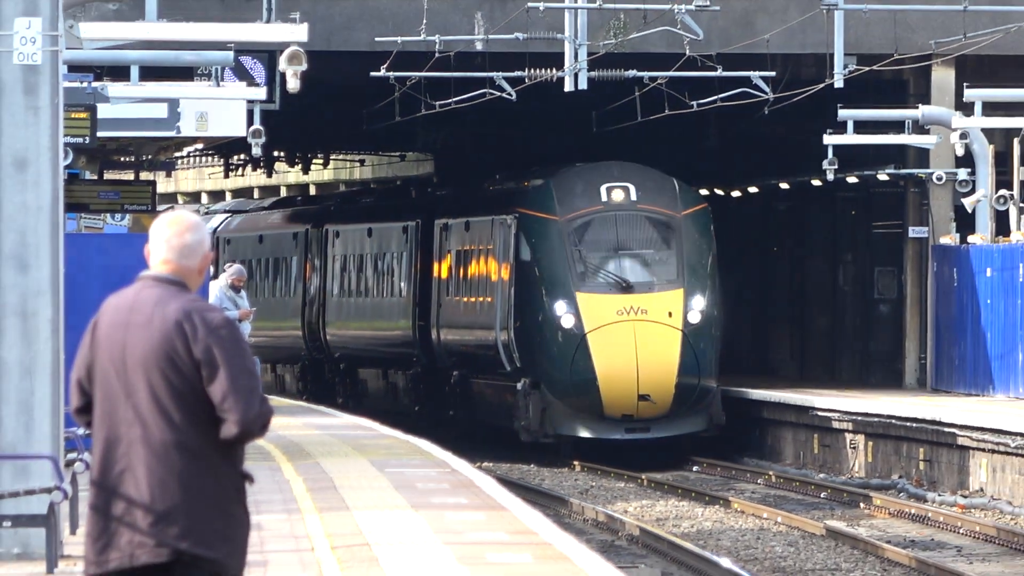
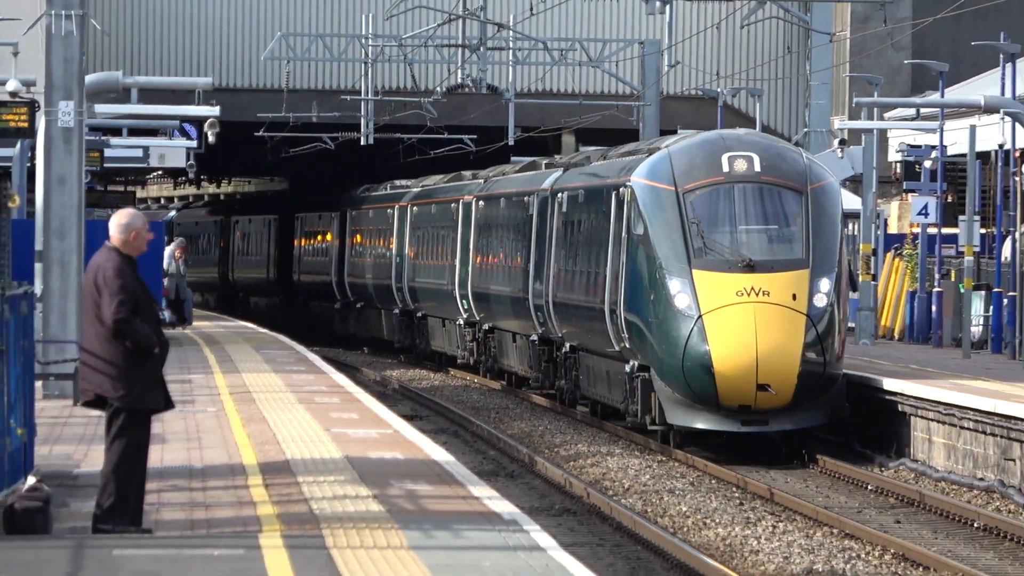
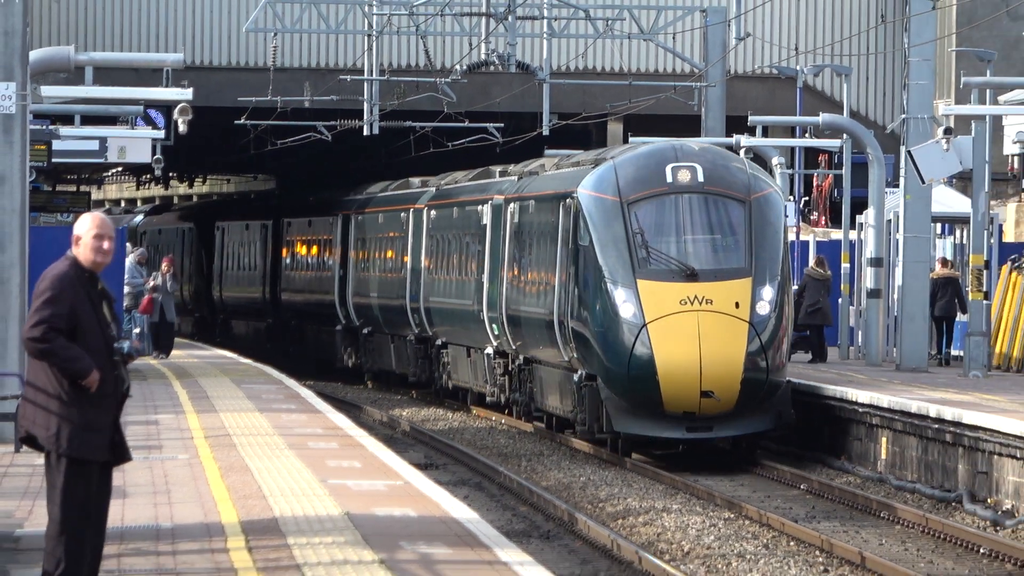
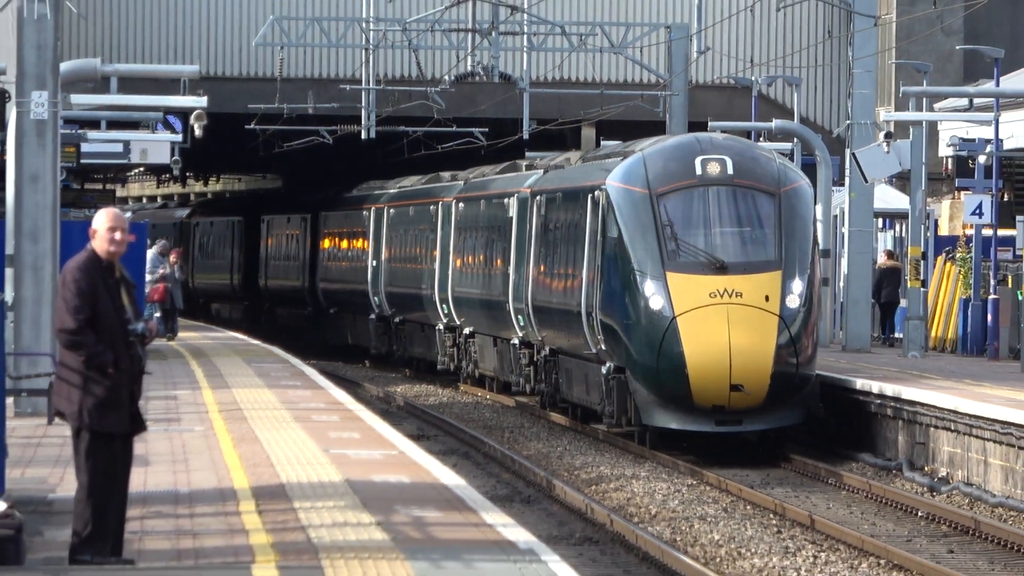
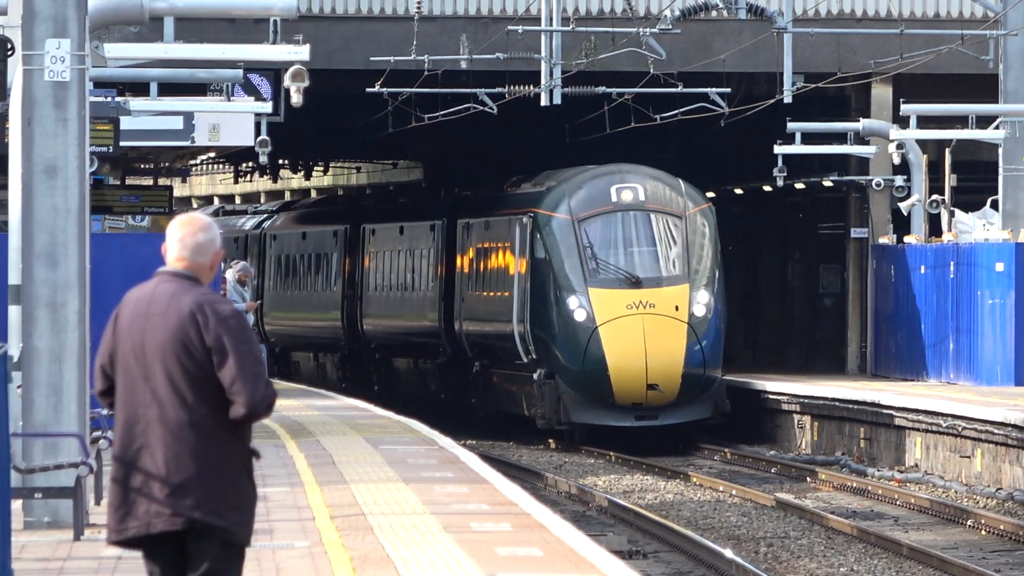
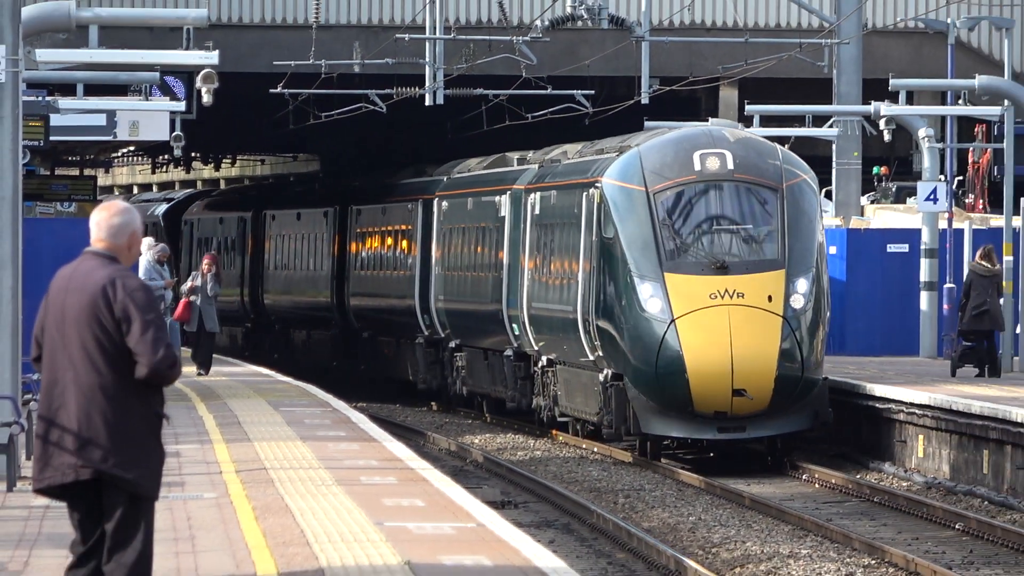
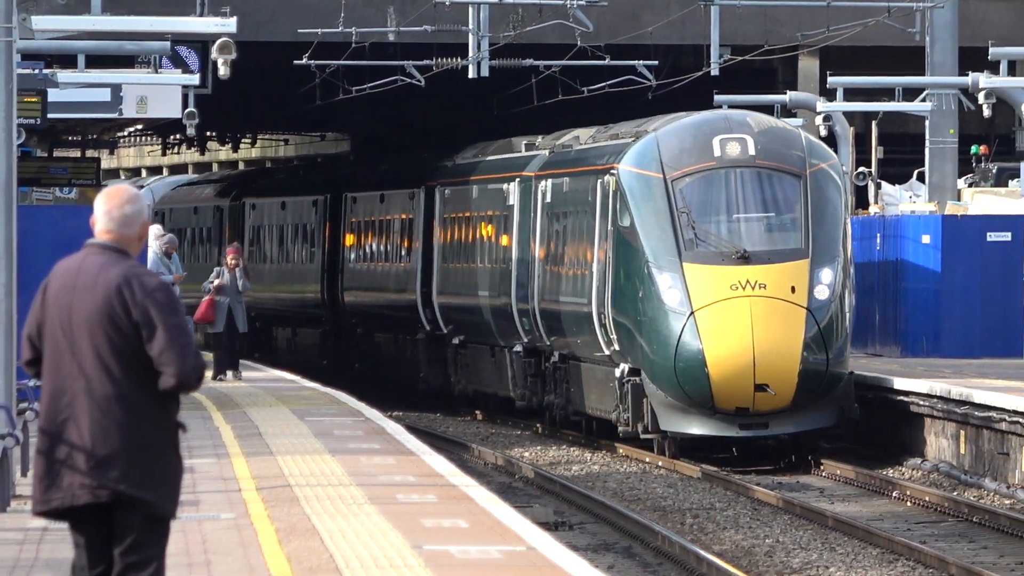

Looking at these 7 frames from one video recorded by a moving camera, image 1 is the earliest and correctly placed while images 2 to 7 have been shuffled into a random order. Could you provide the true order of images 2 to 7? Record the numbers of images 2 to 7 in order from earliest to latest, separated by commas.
5, 7, 6, 3, 4, 2
